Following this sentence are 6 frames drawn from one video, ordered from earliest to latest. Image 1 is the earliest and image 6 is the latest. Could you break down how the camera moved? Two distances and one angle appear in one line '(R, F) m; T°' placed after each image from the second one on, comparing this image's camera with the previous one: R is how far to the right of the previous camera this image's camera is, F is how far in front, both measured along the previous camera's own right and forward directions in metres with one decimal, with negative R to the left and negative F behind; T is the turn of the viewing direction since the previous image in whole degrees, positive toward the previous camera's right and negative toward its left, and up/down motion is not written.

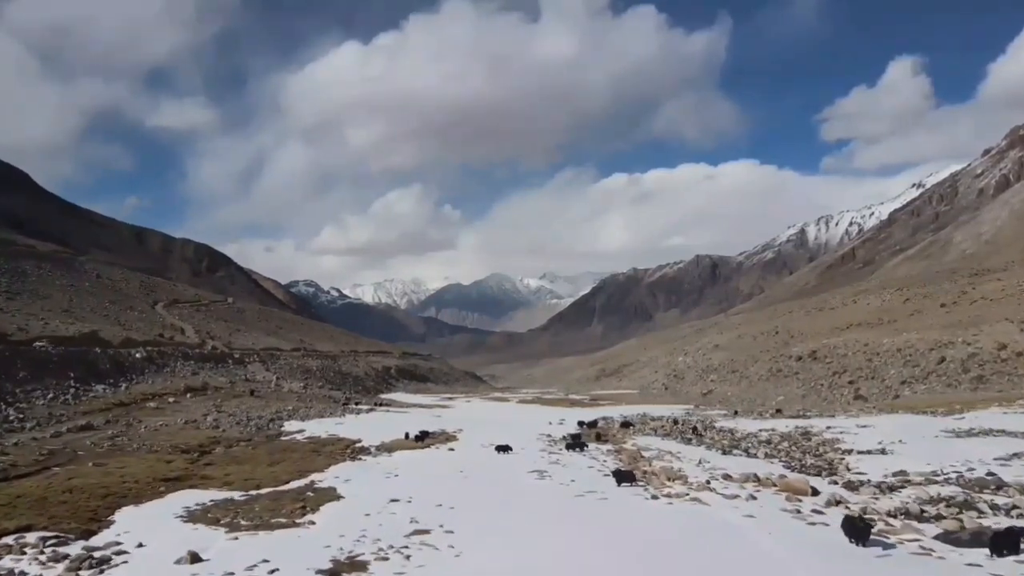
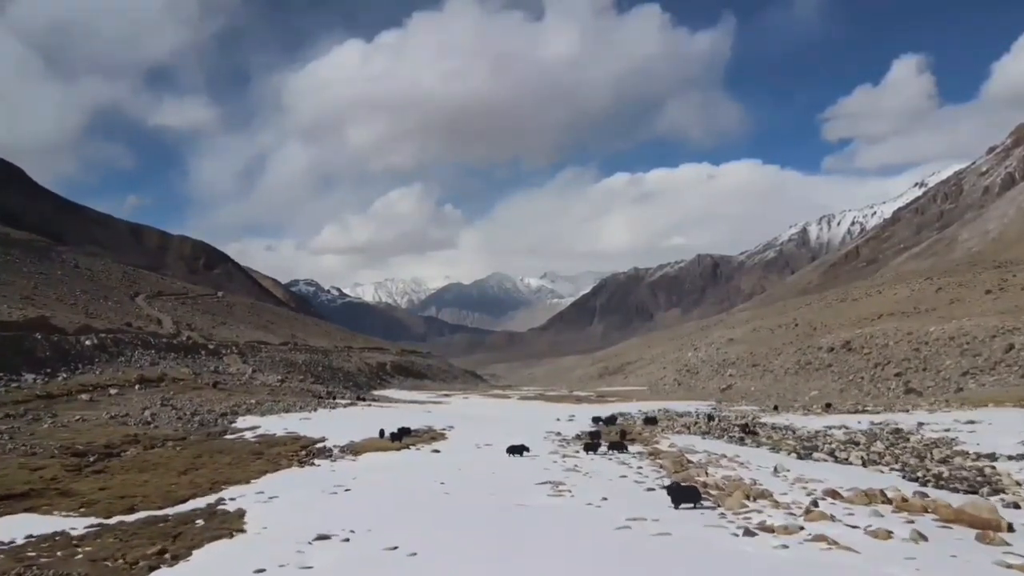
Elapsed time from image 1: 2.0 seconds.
(0.0, +6.8) m; 0°
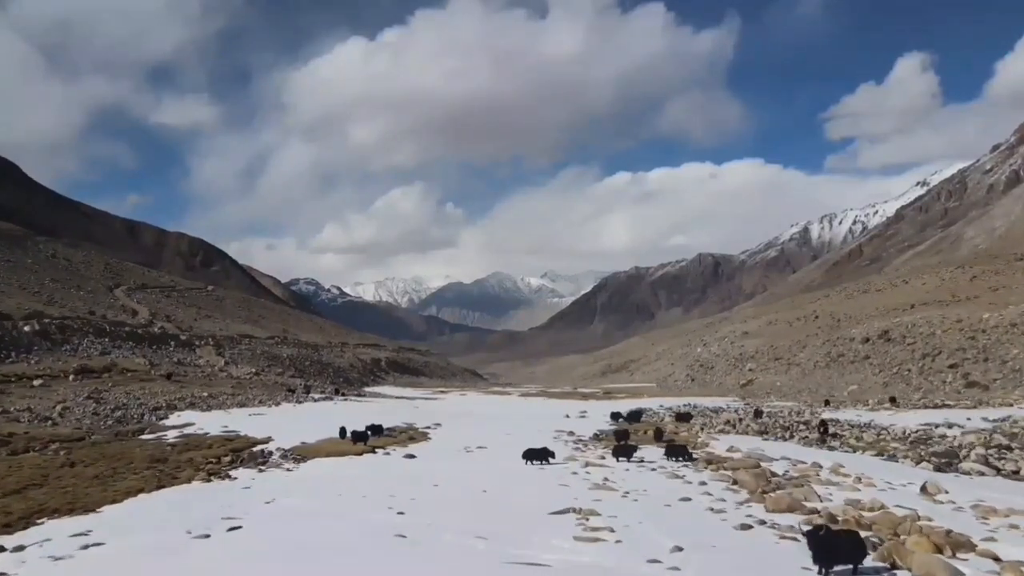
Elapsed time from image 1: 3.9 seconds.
(0.0, +6.2) m; 0°
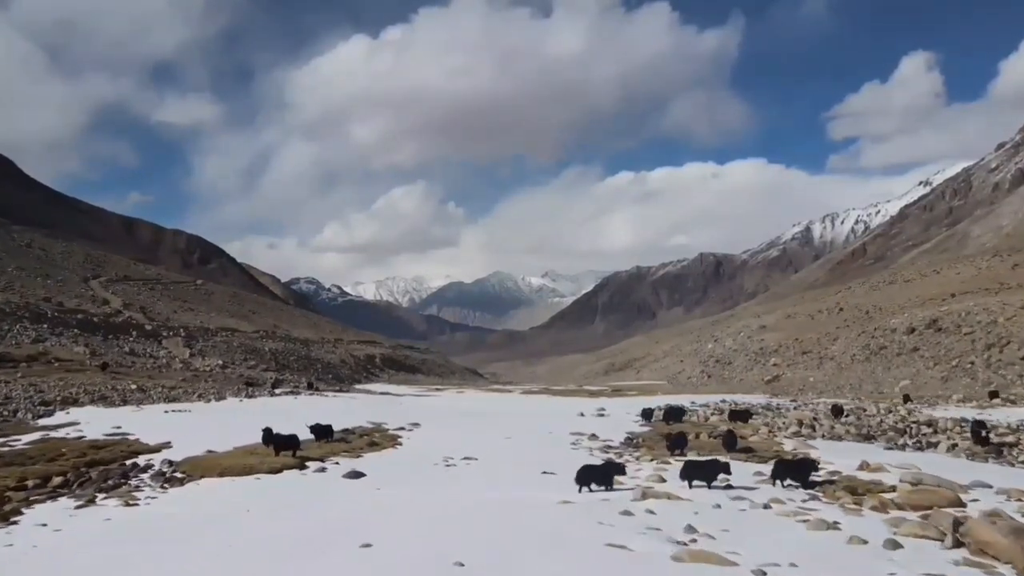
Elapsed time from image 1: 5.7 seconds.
(0.0, +6.3) m; 0°
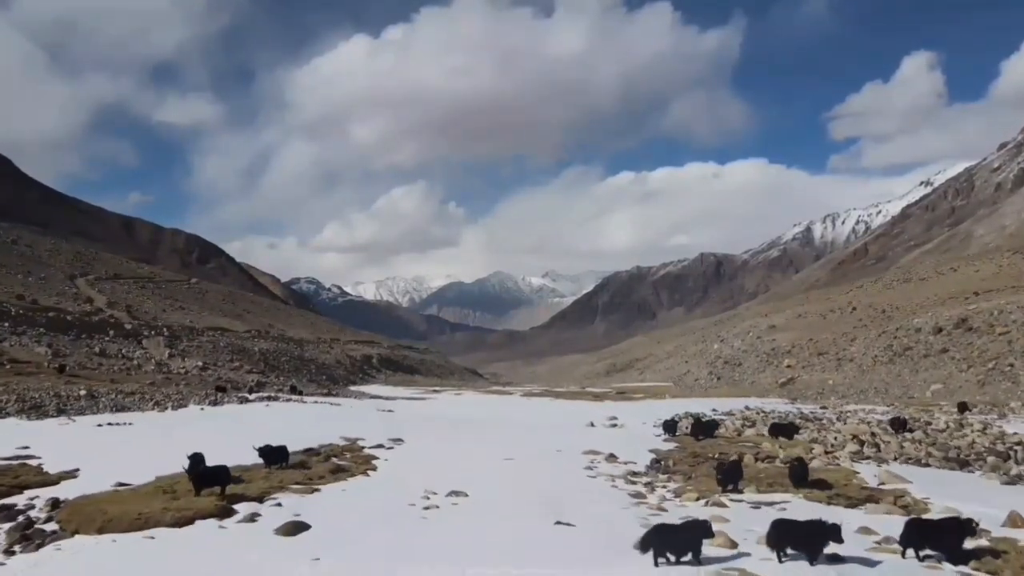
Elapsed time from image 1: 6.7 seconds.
(0.0, +3.2) m; 0°
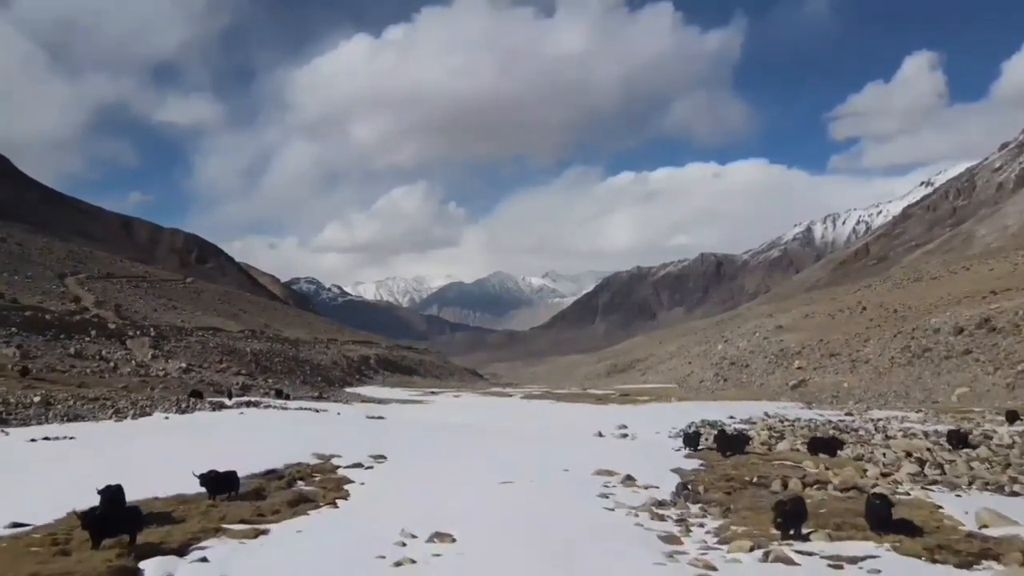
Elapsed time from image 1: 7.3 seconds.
(0.0, +2.2) m; 0°
